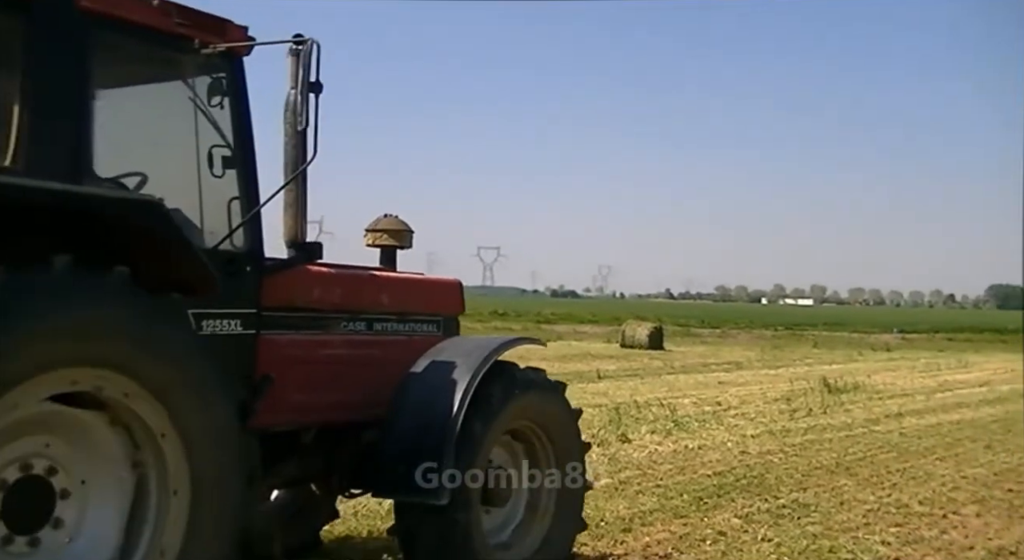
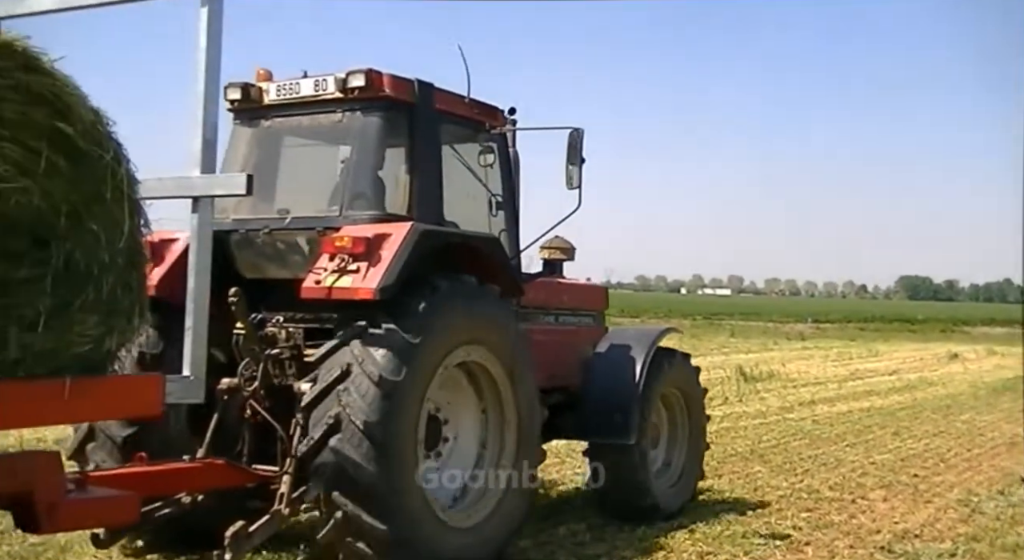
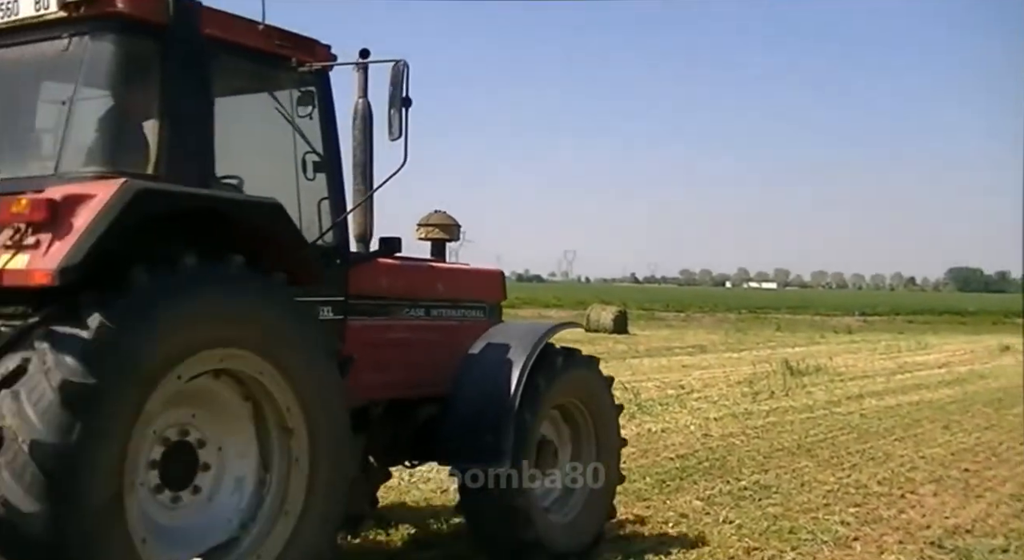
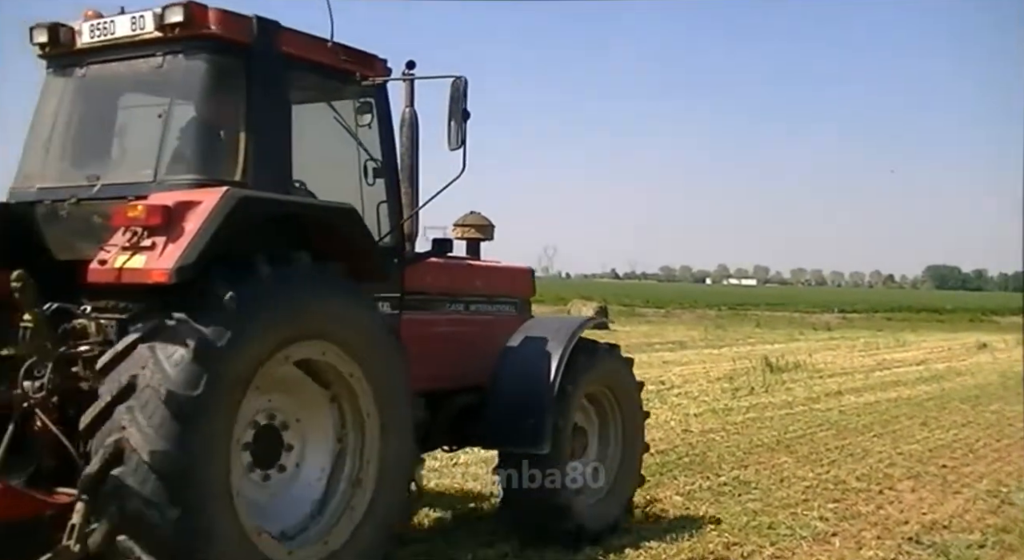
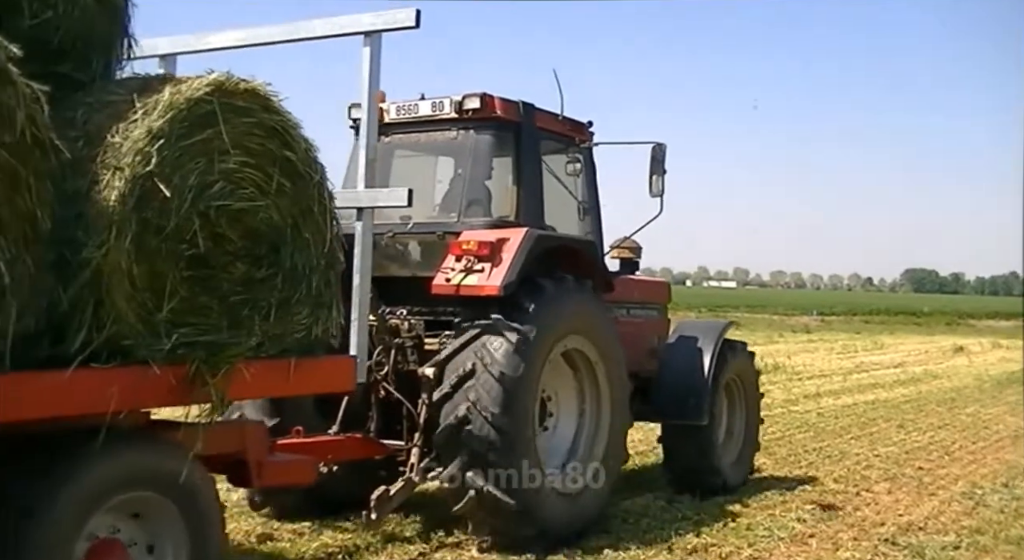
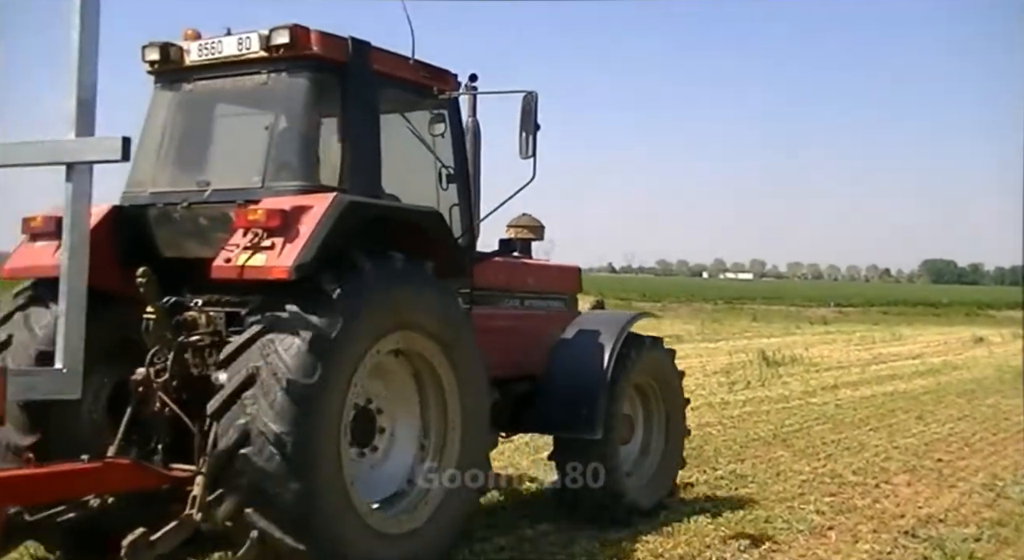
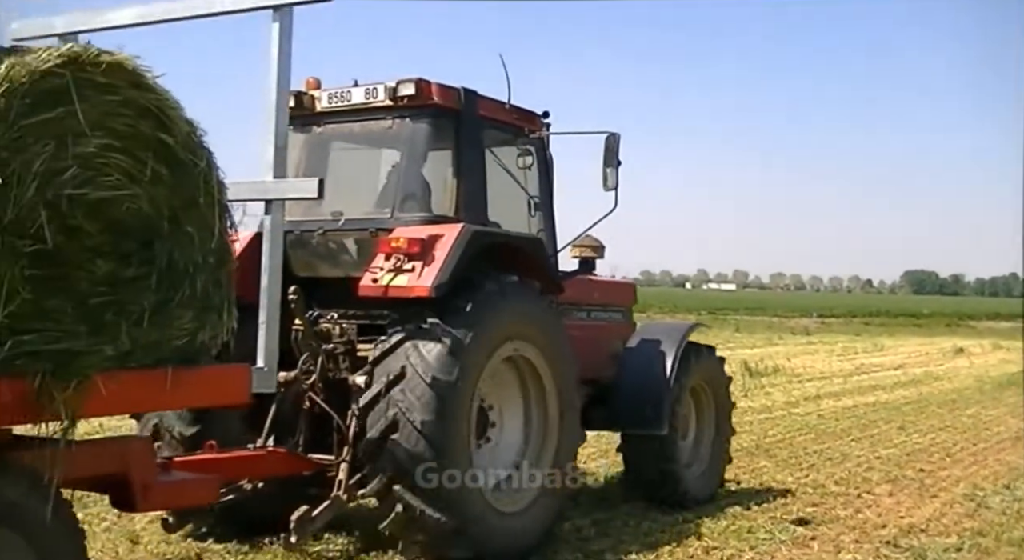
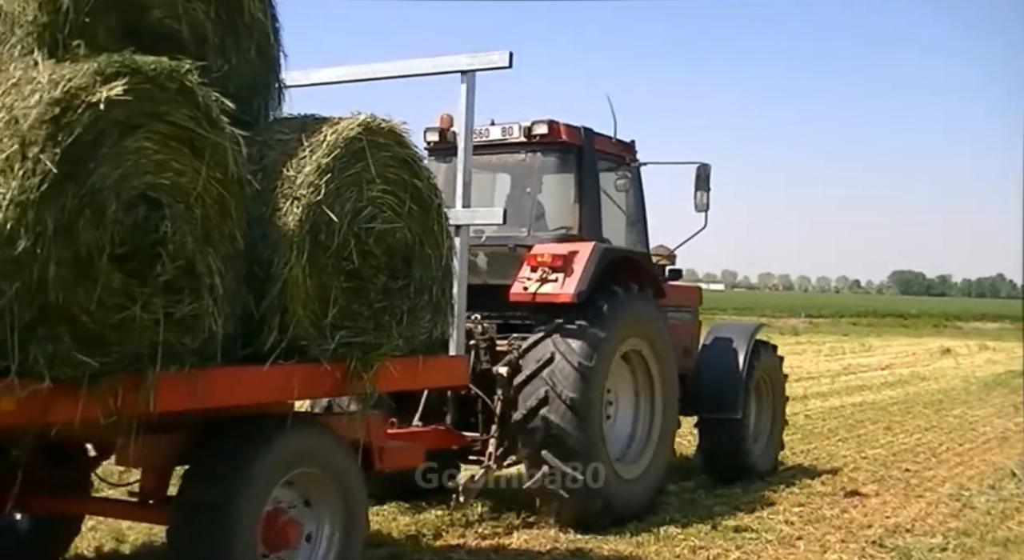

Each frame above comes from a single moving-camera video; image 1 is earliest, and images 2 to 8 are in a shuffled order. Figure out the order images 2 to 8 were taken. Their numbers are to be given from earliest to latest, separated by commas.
3, 4, 6, 2, 7, 5, 8
